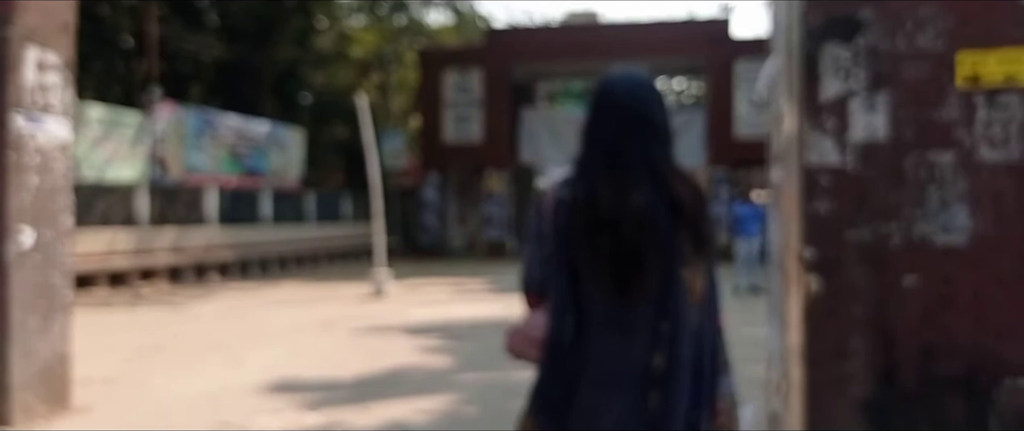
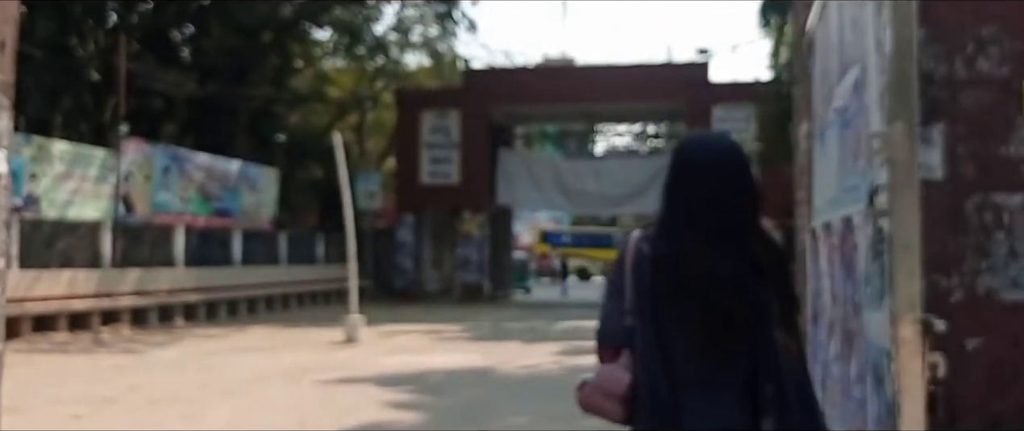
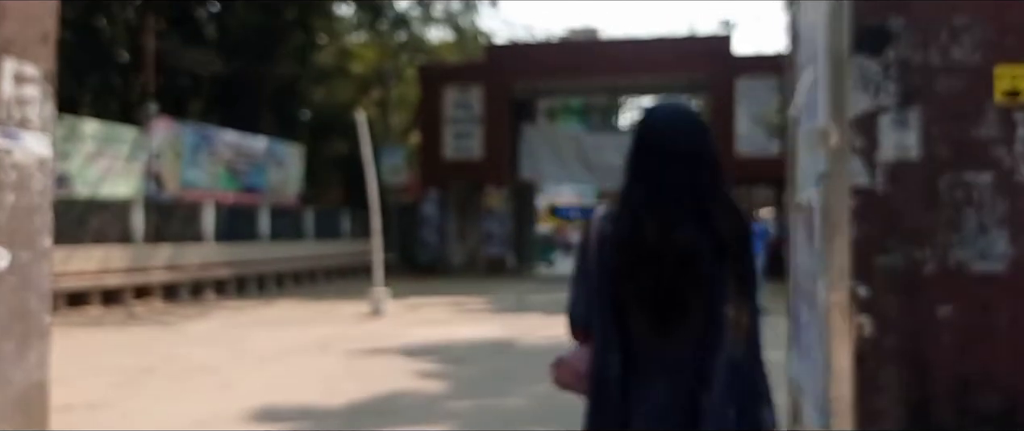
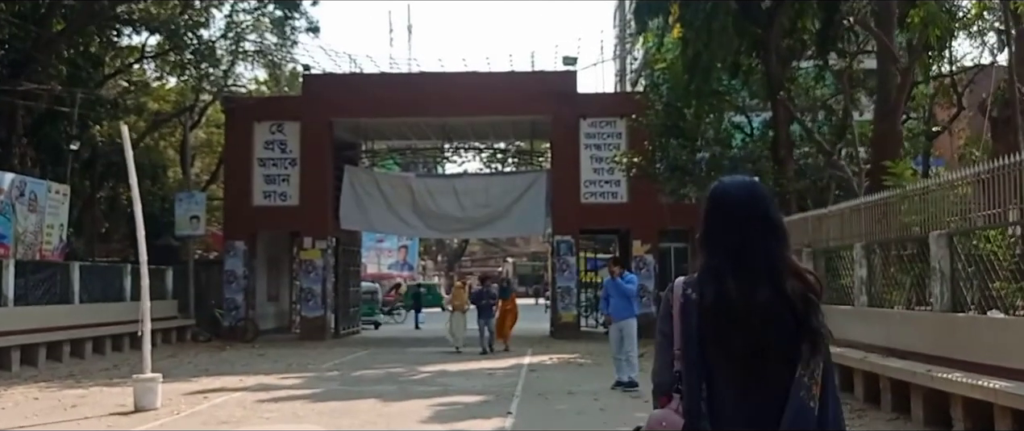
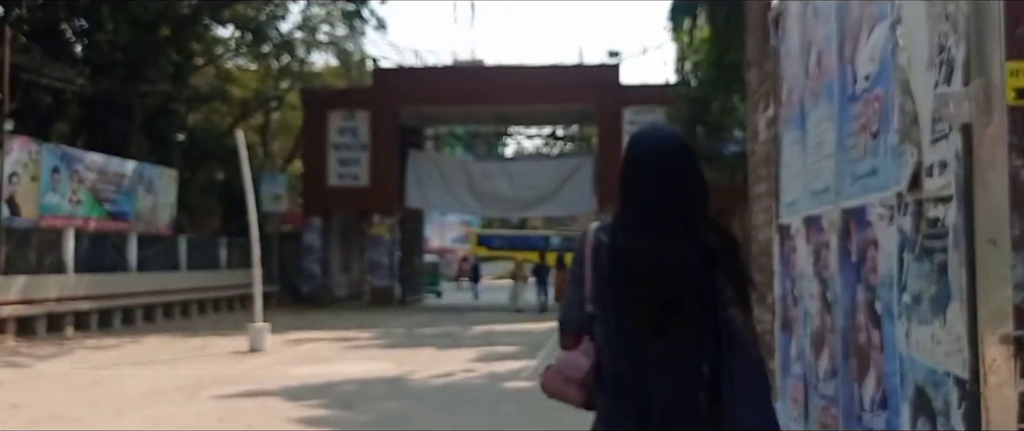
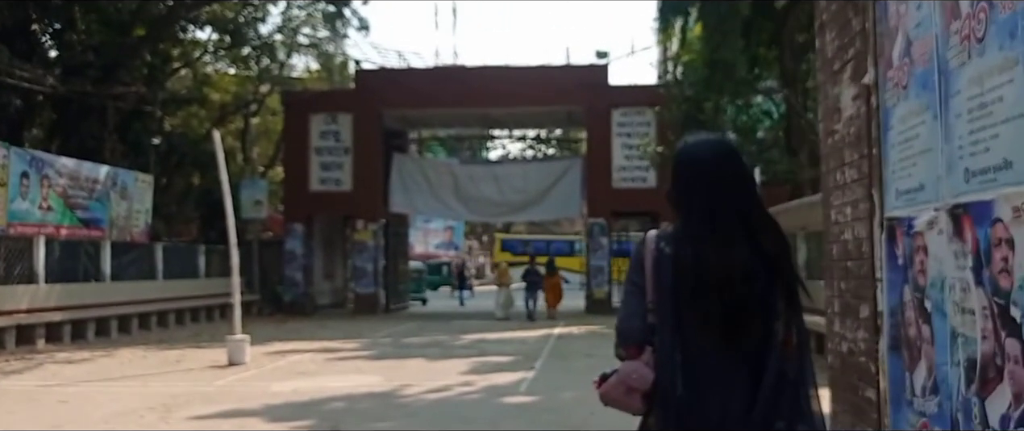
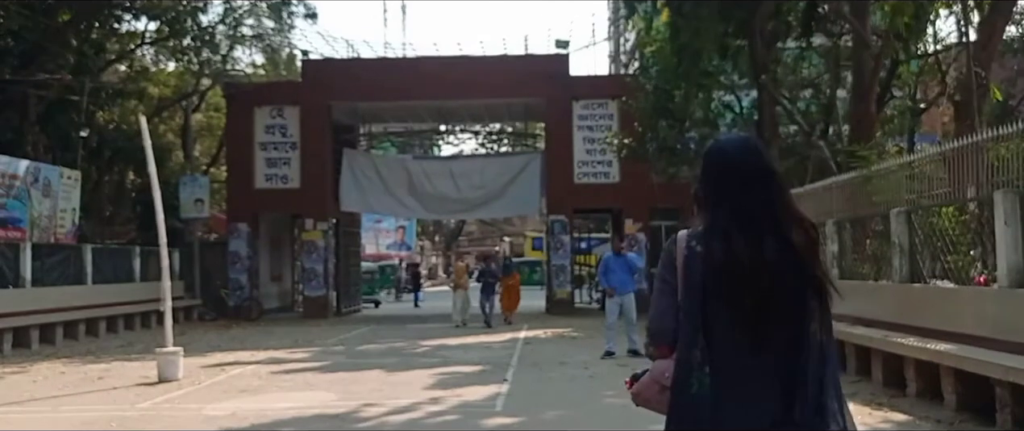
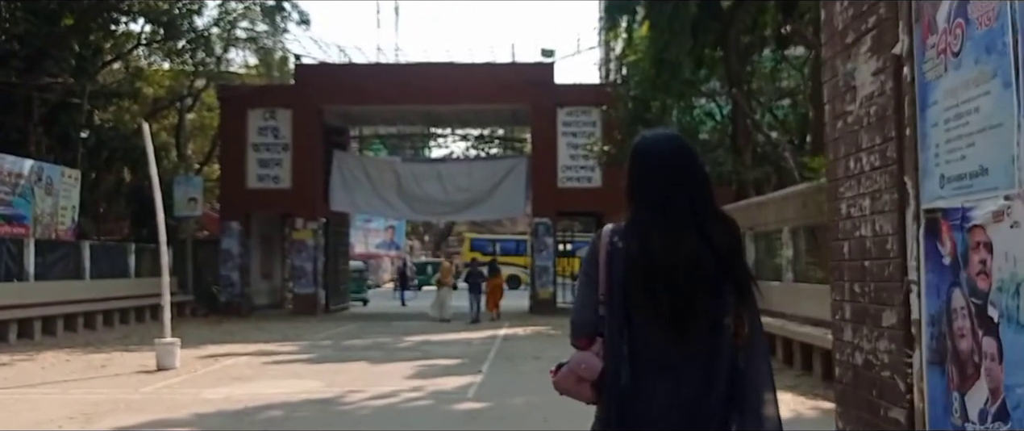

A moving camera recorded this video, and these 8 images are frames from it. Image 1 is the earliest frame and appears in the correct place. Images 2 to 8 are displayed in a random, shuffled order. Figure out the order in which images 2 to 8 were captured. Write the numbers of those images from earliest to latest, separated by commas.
3, 2, 5, 6, 8, 7, 4
